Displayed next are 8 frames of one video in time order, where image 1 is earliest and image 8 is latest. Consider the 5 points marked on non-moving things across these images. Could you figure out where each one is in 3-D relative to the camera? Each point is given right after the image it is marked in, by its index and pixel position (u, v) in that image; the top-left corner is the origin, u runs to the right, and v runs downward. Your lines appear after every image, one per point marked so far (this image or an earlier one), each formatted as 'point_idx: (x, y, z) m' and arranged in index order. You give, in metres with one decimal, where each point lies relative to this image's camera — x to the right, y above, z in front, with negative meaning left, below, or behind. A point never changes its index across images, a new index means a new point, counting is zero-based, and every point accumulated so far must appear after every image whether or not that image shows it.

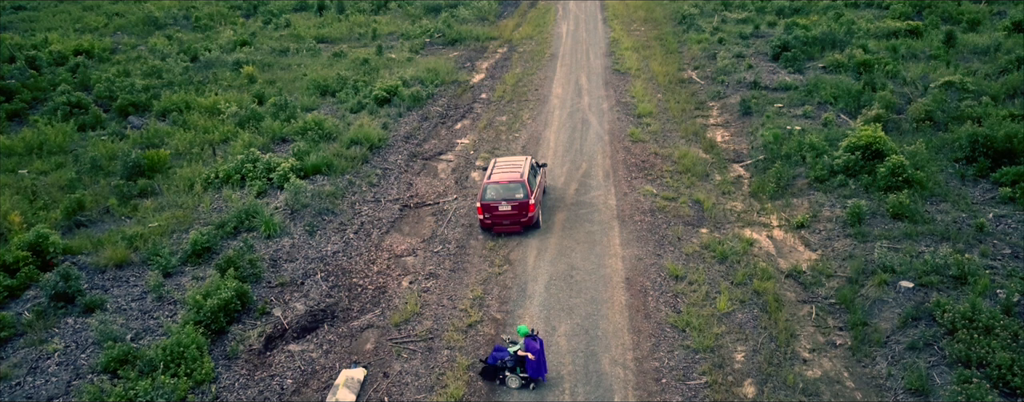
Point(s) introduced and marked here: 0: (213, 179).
0: (-7.7, +0.6, +19.3) m
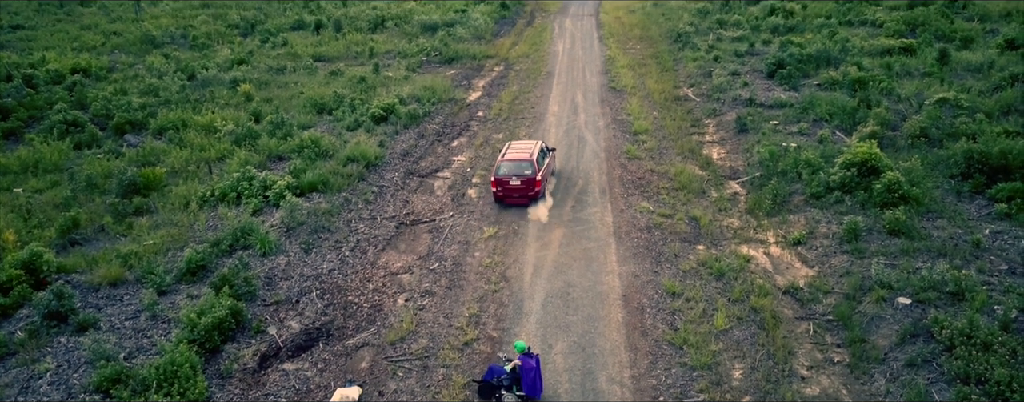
0: (-7.8, +0.1, +19.2) m
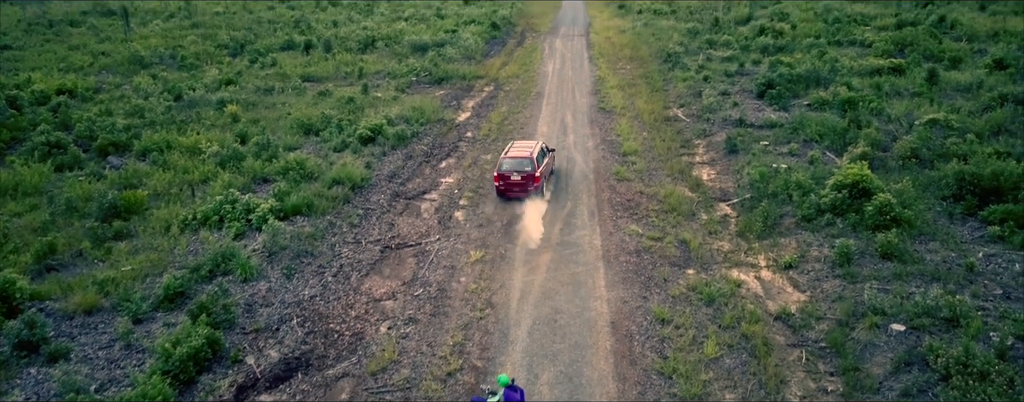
0: (-8.1, -0.5, +18.9) m
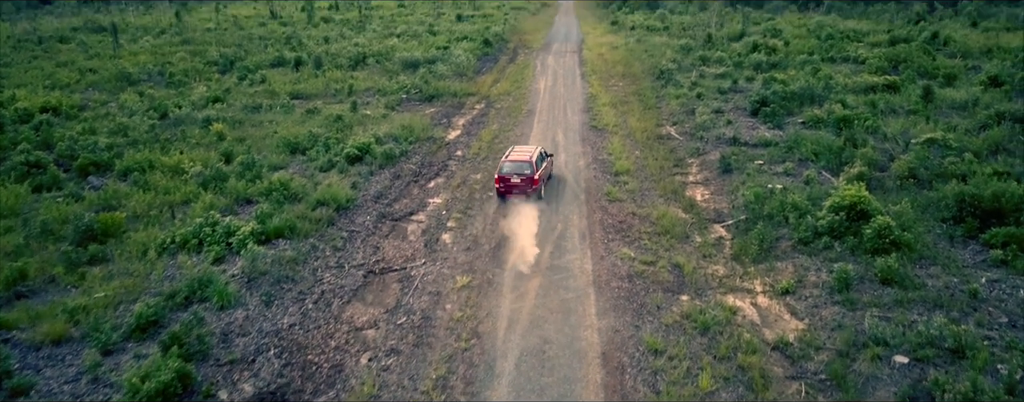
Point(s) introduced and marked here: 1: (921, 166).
0: (-8.4, -1.1, +18.3) m
1: (+10.7, +0.9, +19.5) m
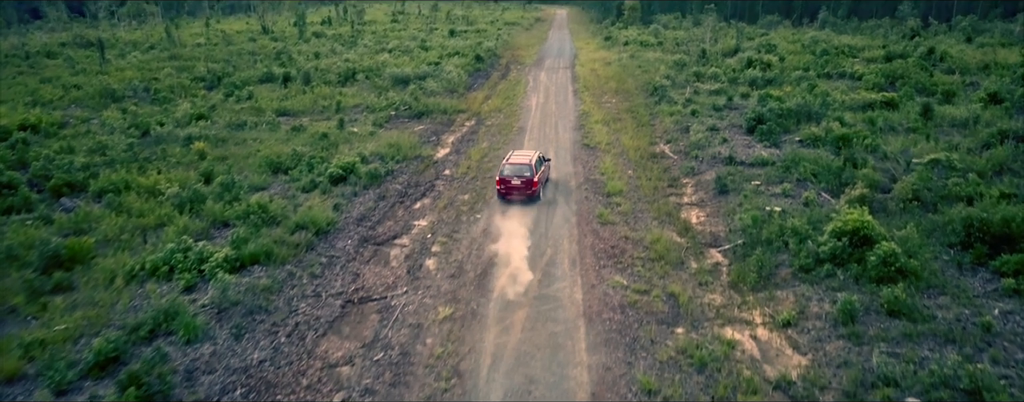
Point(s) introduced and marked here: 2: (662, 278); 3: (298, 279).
0: (-8.7, -1.6, +17.3) m
1: (+10.4, +0.3, +18.8) m
2: (+3.2, -1.7, +16.1) m
3: (-4.9, -1.8, +17.0) m
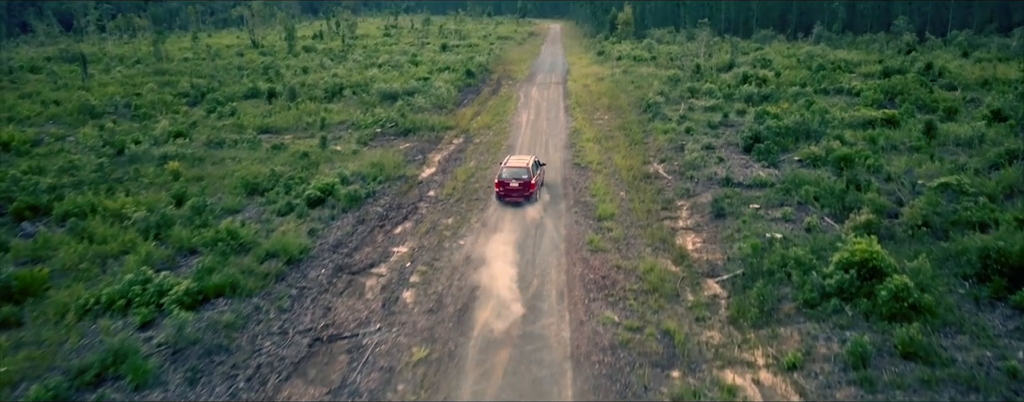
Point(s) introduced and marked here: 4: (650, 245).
0: (-9.1, -2.2, +16.1) m
1: (+10.0, -0.3, +17.7) m
2: (+2.9, -2.2, +15.0) m
3: (-5.2, -2.4, +15.8) m
4: (+3.5, -1.1, +18.9) m
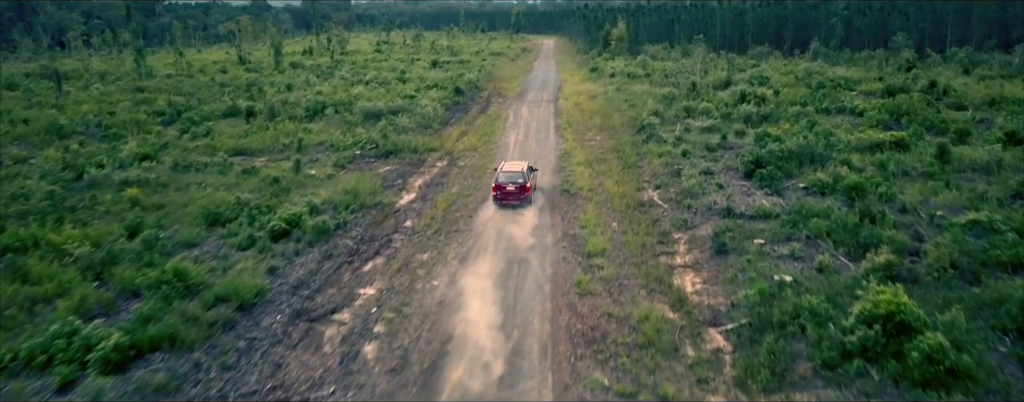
0: (-9.5, -3.0, +14.1) m
1: (+9.5, -1.1, +15.8) m
2: (+2.4, -3.0, +13.0) m
3: (-5.7, -3.2, +13.8) m
4: (+3.0, -2.0, +17.0) m
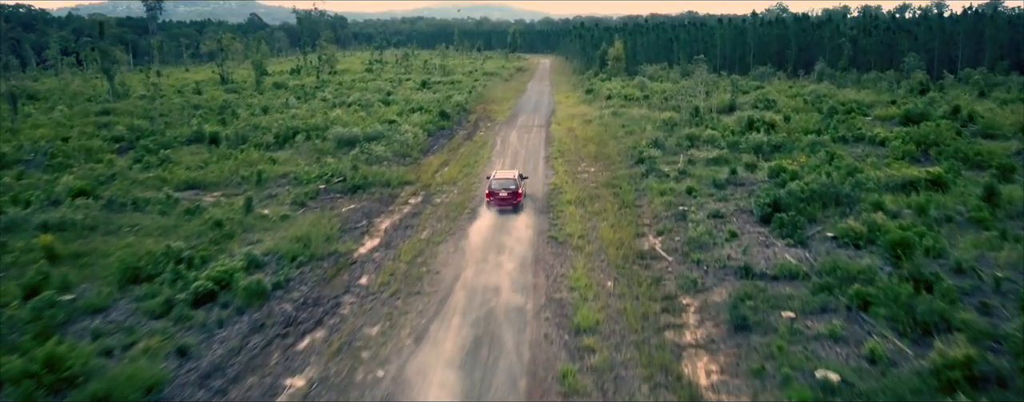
0: (-10.1, -4.2, +10.3) m
1: (+8.9, -2.3, +12.2) m
2: (+1.8, -4.1, +9.3) m
3: (-6.3, -4.3, +10.0) m
4: (+2.4, -3.2, +13.3) m
